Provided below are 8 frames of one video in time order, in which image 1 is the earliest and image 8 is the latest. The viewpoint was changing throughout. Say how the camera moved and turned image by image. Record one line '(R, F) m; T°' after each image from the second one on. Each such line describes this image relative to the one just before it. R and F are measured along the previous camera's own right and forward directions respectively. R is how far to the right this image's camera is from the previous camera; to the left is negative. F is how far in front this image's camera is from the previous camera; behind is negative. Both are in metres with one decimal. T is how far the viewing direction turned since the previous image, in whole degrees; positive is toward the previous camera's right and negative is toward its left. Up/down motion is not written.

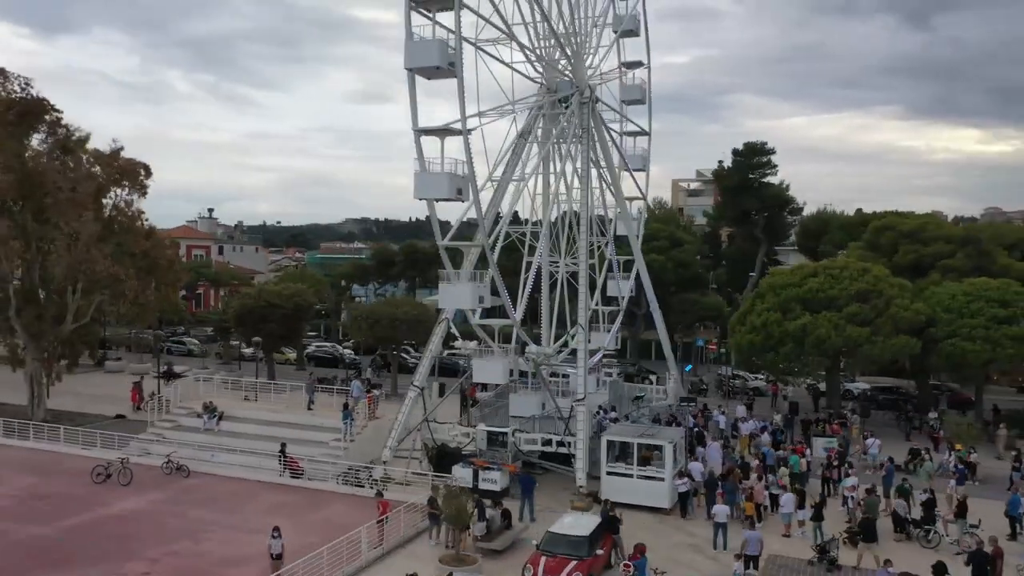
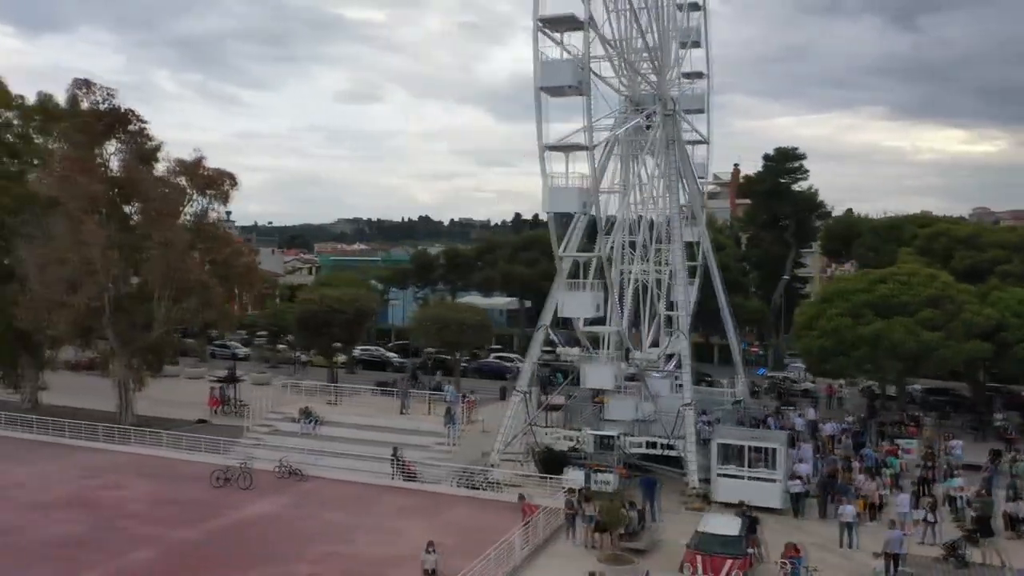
(-3.5, -0.8) m; +1°
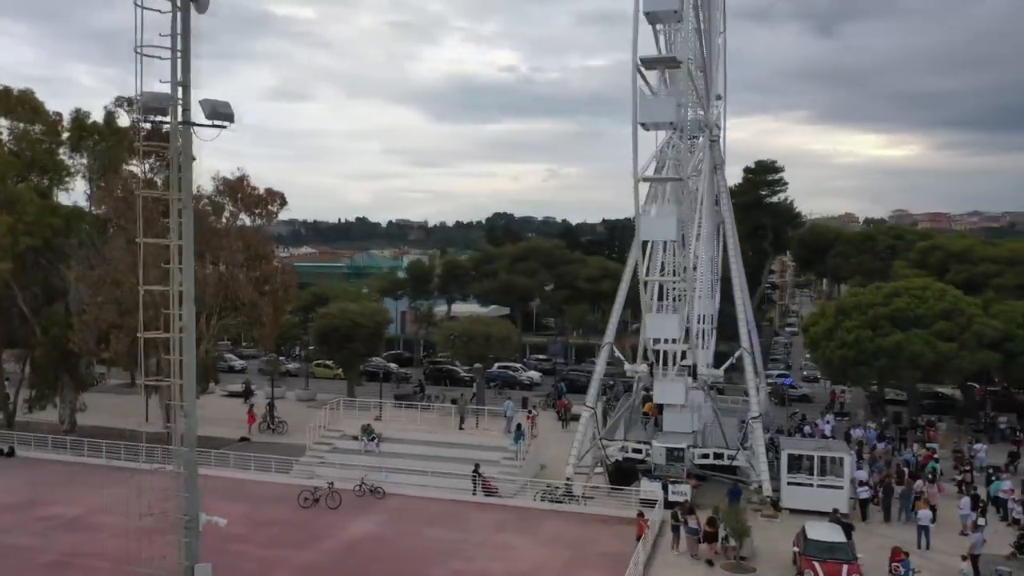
(-4.4, -0.8) m; +5°
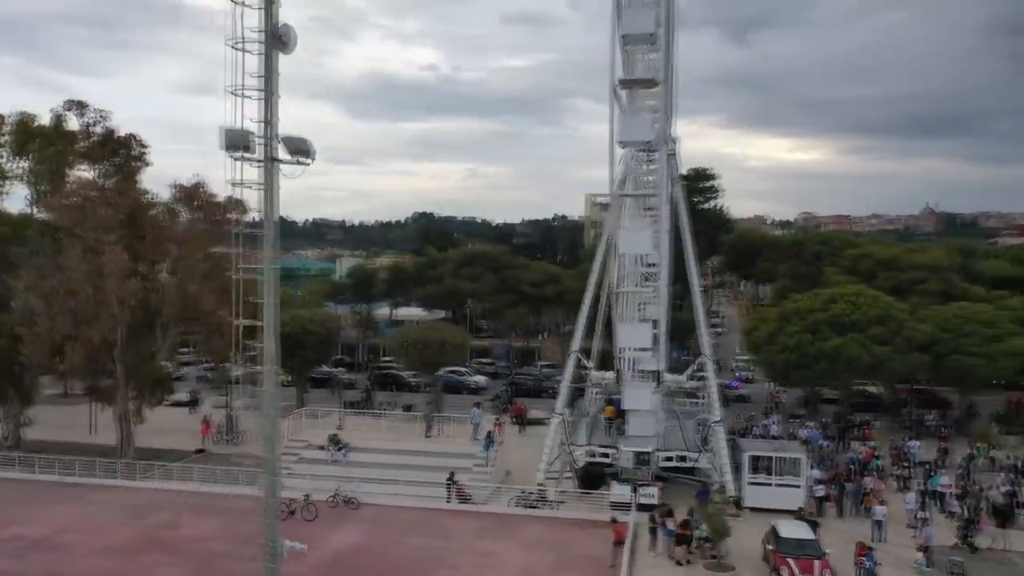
(-1.7, -0.5) m; +6°
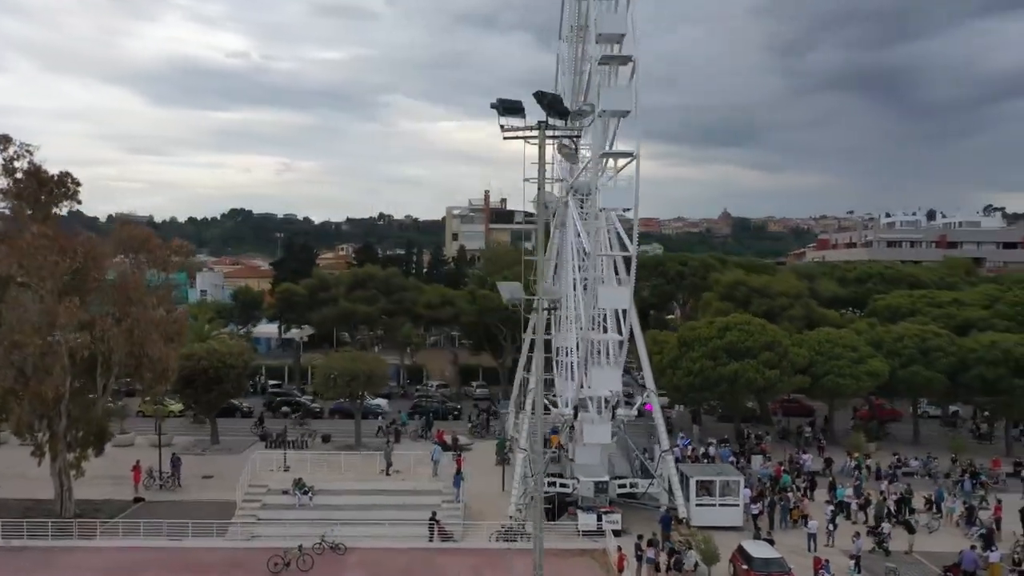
(-5.3, -1.2) m; +13°
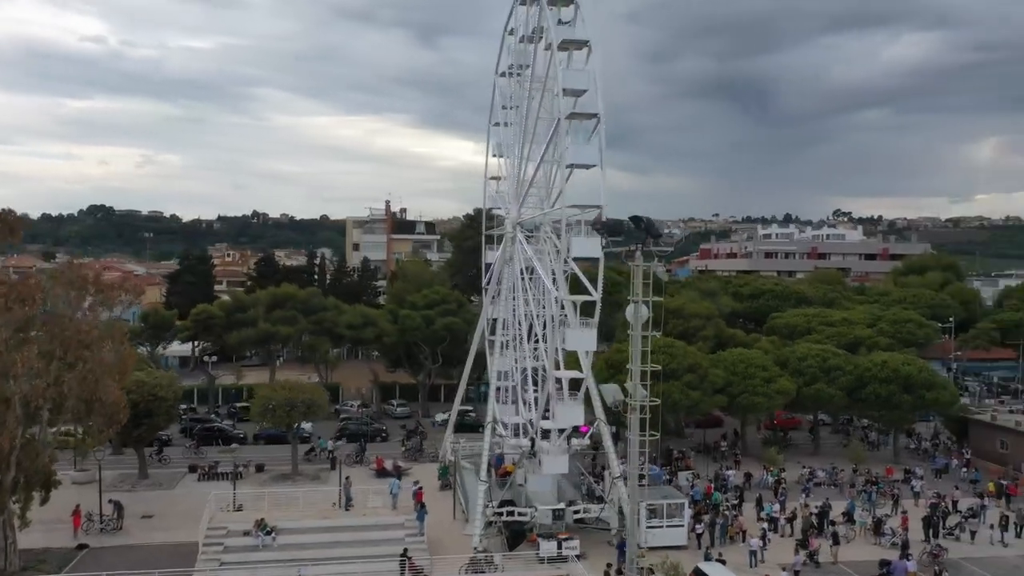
(-3.1, -0.9) m; +9°
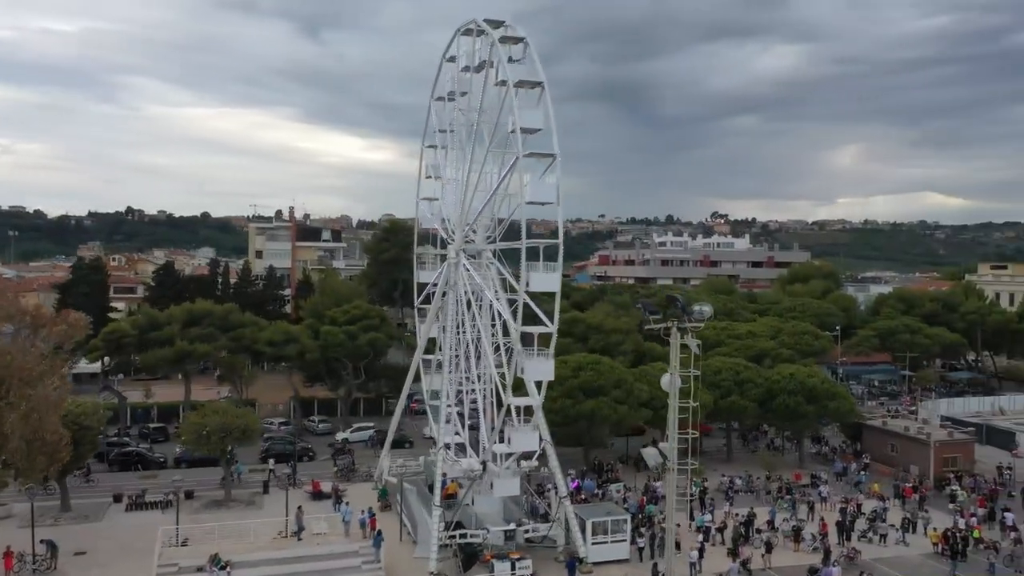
(-2.5, -0.8) m; +8°
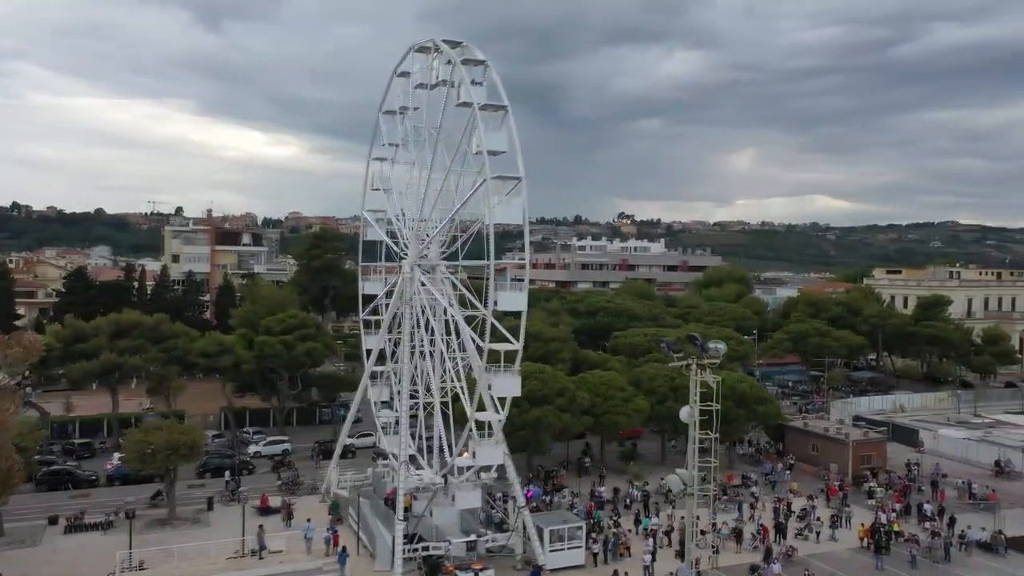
(-2.1, -0.7) m; +6°
